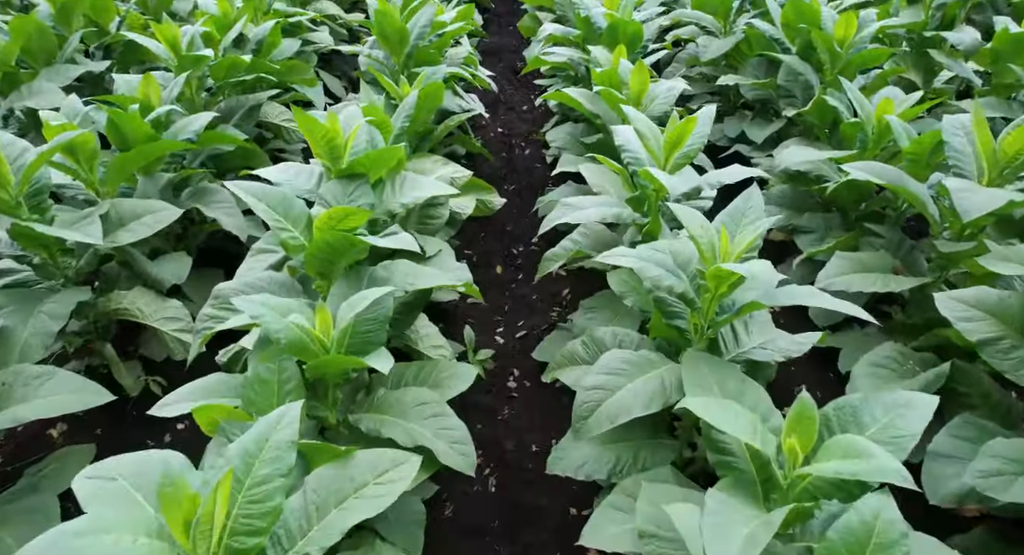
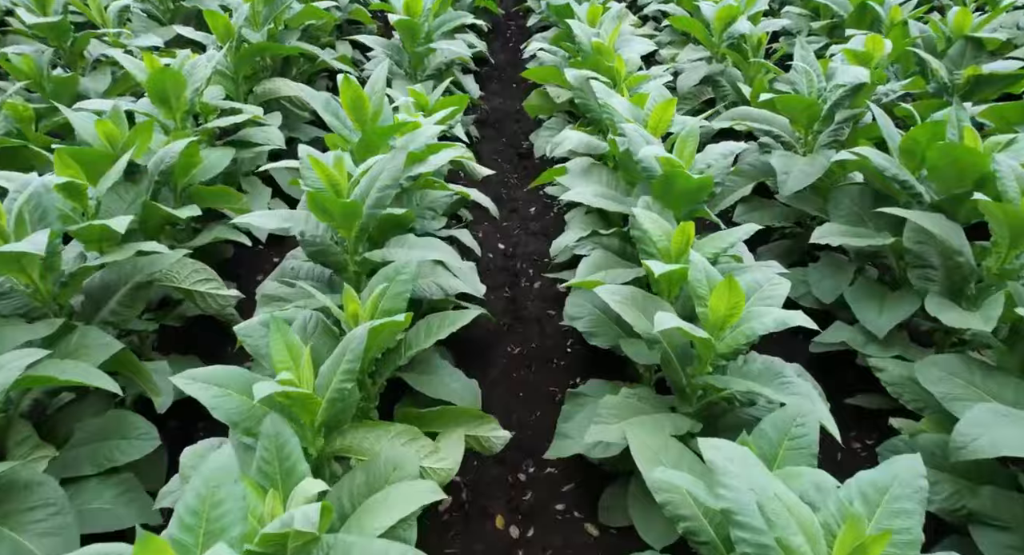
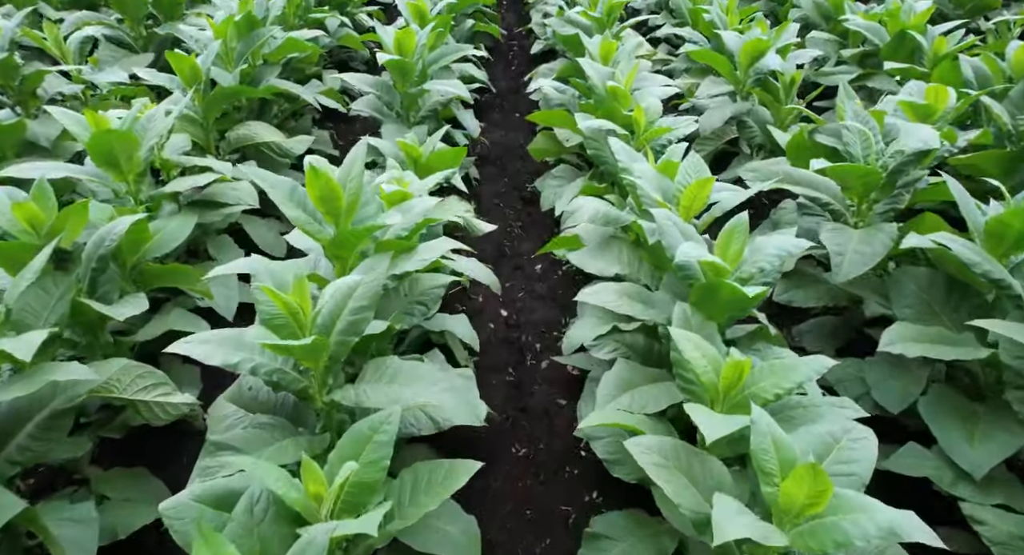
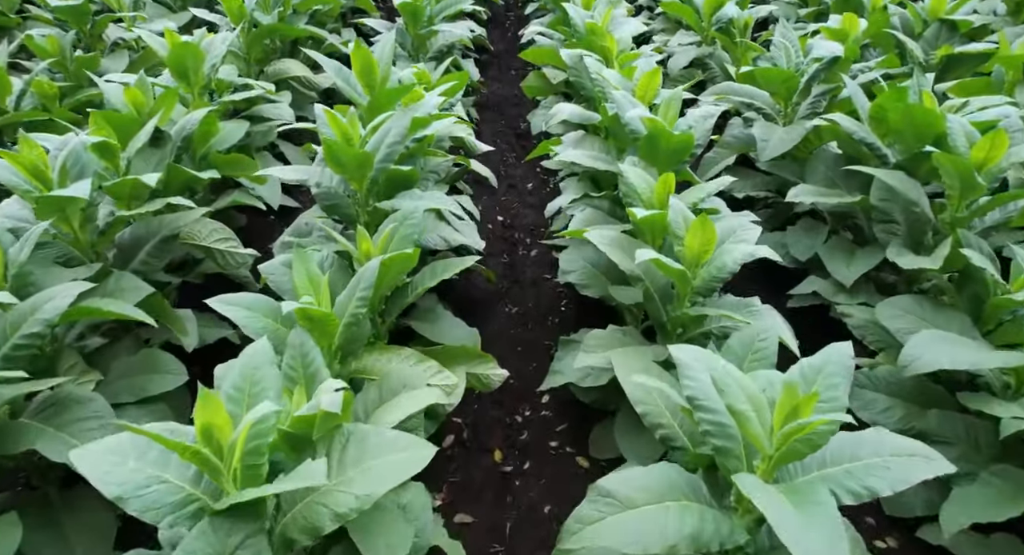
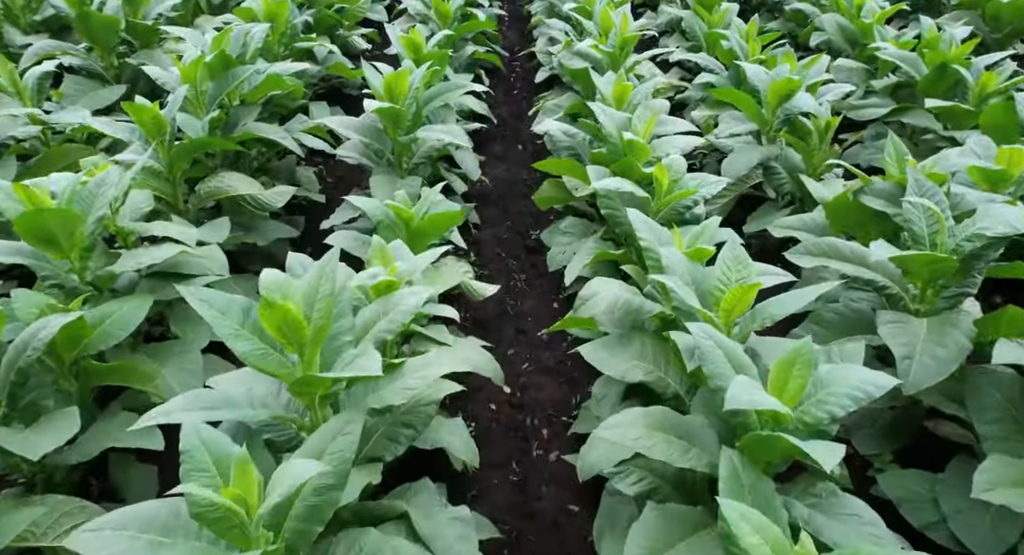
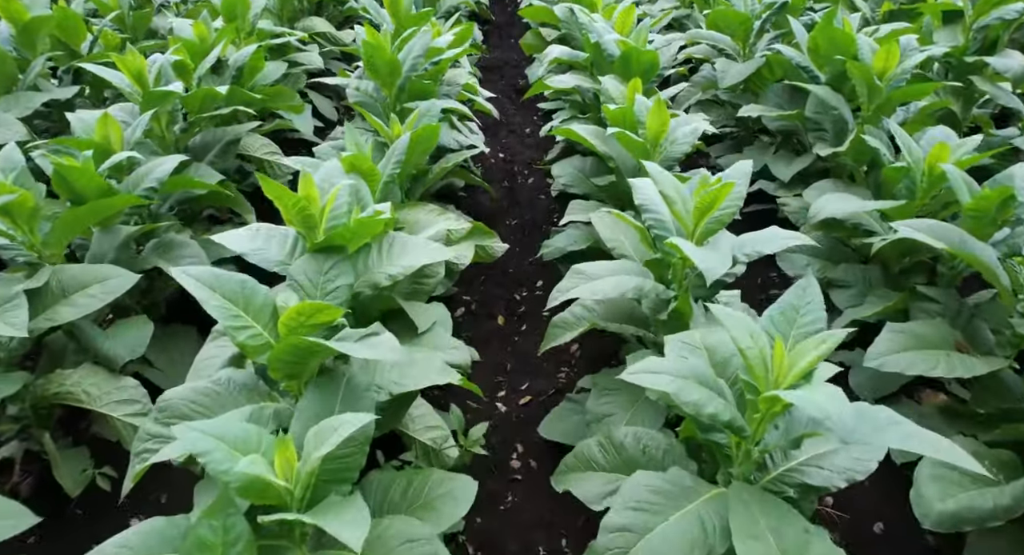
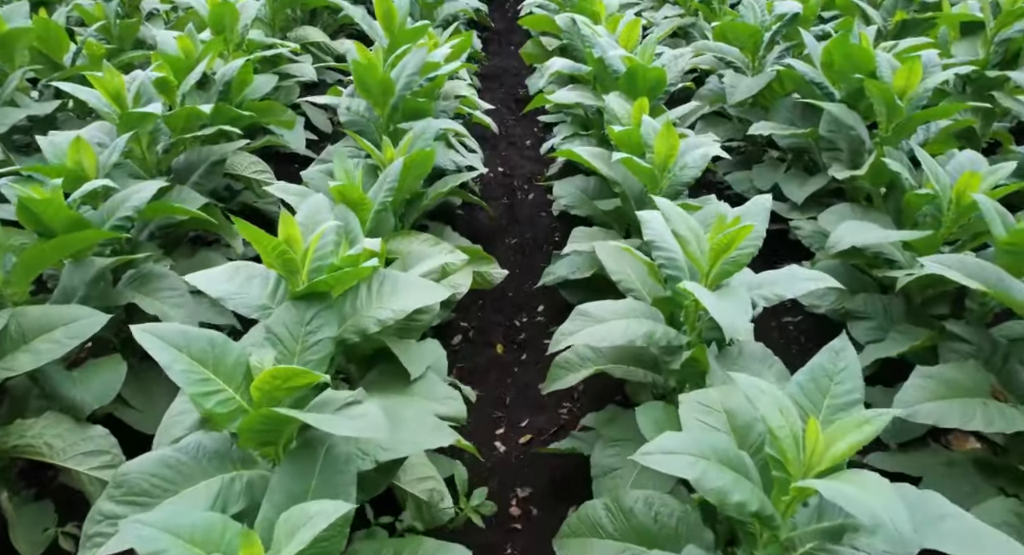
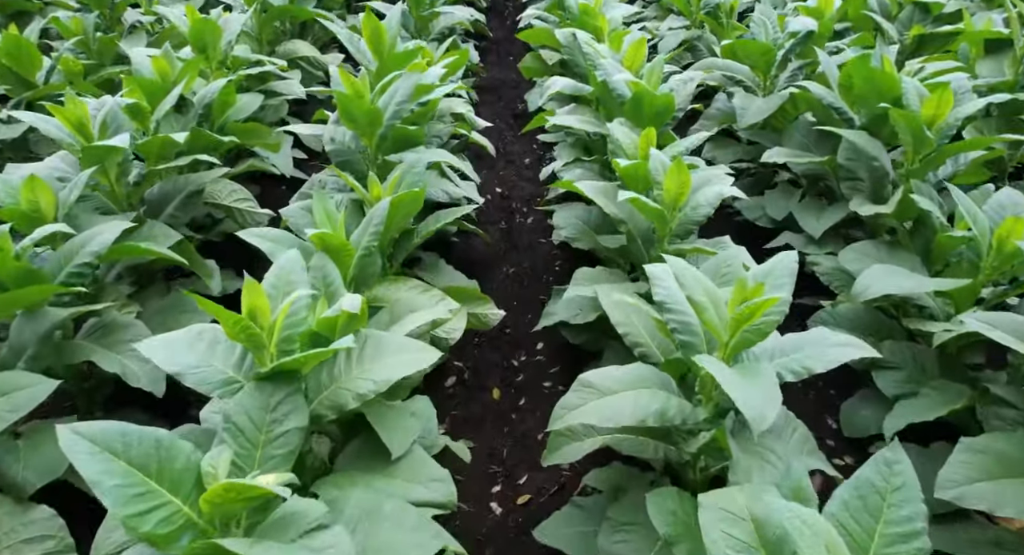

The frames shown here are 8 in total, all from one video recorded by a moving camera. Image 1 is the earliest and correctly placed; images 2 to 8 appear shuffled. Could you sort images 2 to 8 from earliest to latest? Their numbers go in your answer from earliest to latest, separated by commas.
6, 7, 8, 4, 2, 3, 5
